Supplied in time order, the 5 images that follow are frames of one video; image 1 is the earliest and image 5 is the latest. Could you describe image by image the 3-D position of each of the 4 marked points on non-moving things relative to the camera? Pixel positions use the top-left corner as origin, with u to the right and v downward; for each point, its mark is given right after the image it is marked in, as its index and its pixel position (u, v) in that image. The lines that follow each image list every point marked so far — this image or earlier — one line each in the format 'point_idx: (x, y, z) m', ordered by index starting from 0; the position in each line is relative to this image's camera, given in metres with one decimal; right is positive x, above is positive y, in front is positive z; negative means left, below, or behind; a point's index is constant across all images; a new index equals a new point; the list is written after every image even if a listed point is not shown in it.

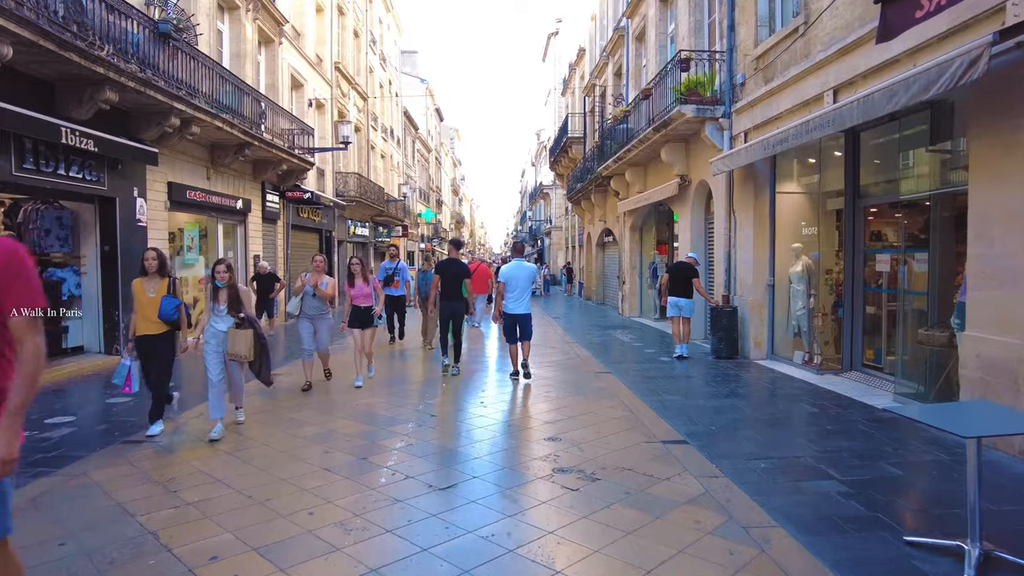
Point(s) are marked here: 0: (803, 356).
0: (+3.9, -0.9, +9.0) m
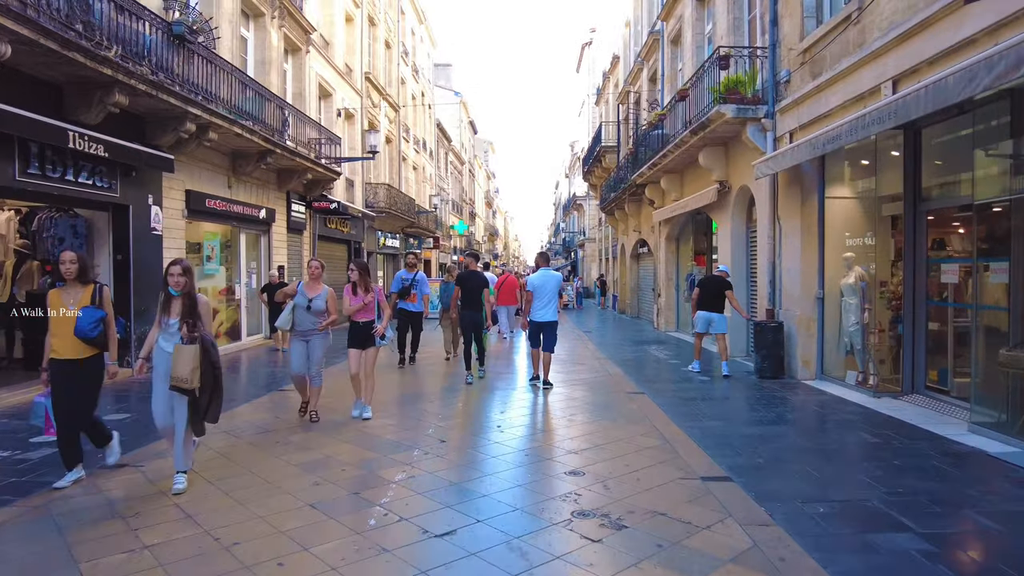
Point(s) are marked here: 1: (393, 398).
0: (+4.2, -1.1, +8.2) m
1: (-1.4, -1.3, +7.8) m
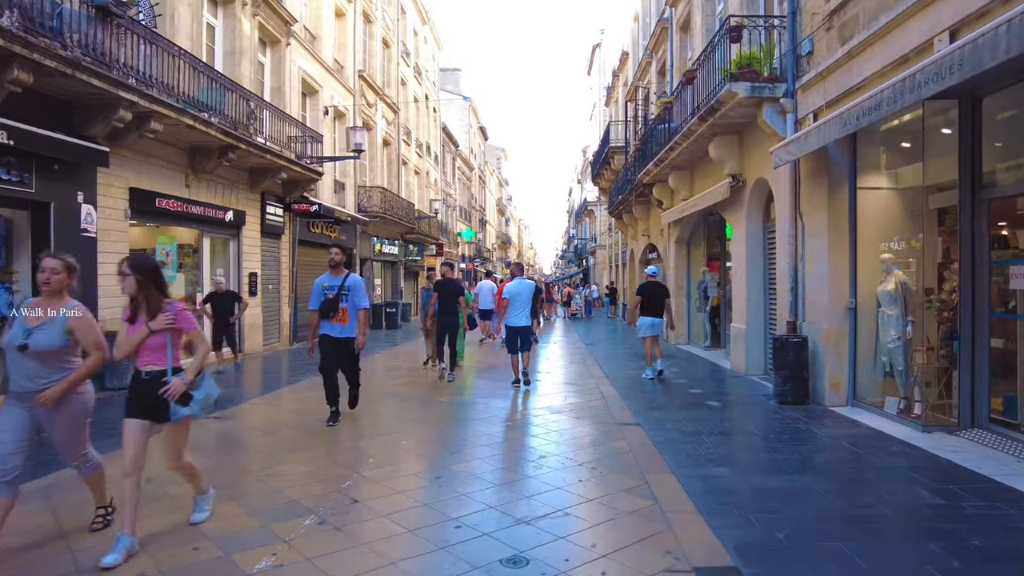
0: (+3.9, -1.2, +6.7) m
1: (-1.7, -1.4, +6.5) m
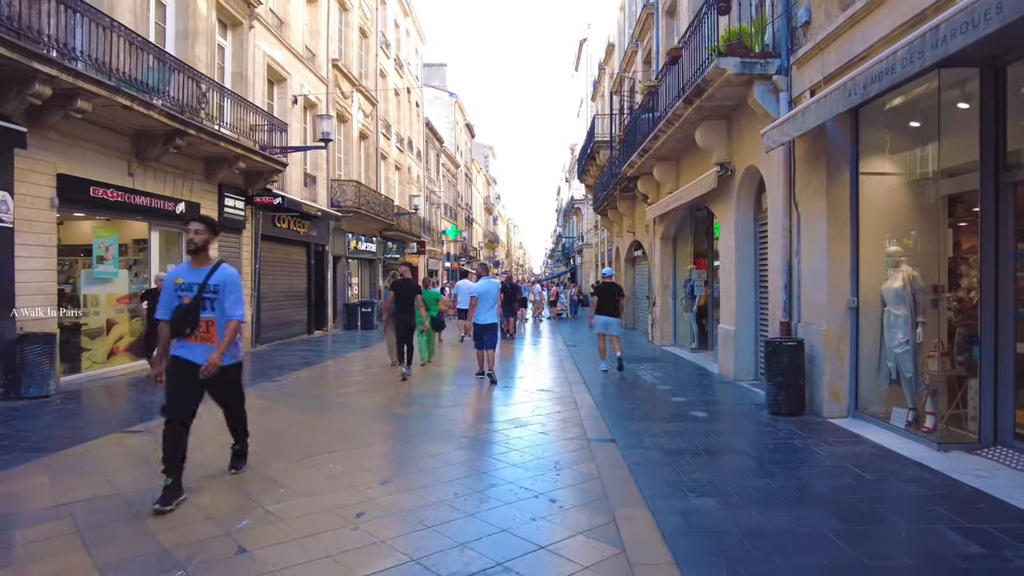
0: (+3.5, -1.1, +5.9) m
1: (-2.1, -1.3, +5.6) m
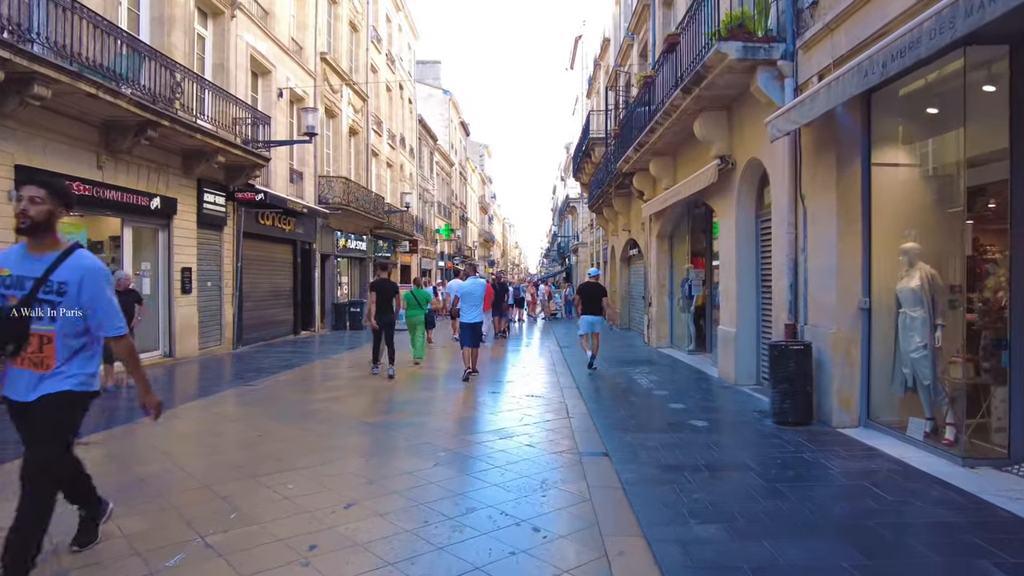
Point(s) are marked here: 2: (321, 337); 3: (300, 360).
0: (+3.4, -1.1, +5.4) m
1: (-2.2, -1.3, +5.1) m
2: (-5.2, -1.3, +18.3) m
3: (-4.4, -1.5, +13.7) m
